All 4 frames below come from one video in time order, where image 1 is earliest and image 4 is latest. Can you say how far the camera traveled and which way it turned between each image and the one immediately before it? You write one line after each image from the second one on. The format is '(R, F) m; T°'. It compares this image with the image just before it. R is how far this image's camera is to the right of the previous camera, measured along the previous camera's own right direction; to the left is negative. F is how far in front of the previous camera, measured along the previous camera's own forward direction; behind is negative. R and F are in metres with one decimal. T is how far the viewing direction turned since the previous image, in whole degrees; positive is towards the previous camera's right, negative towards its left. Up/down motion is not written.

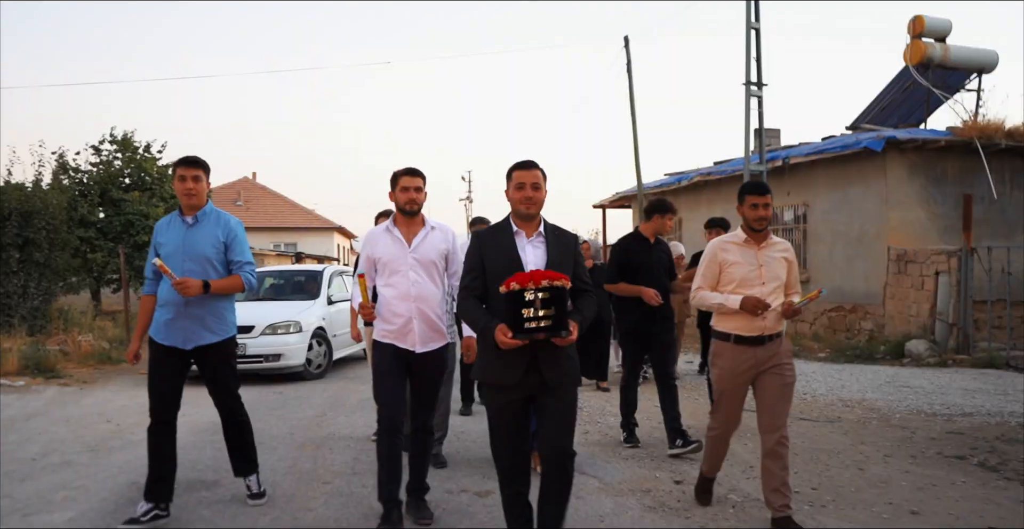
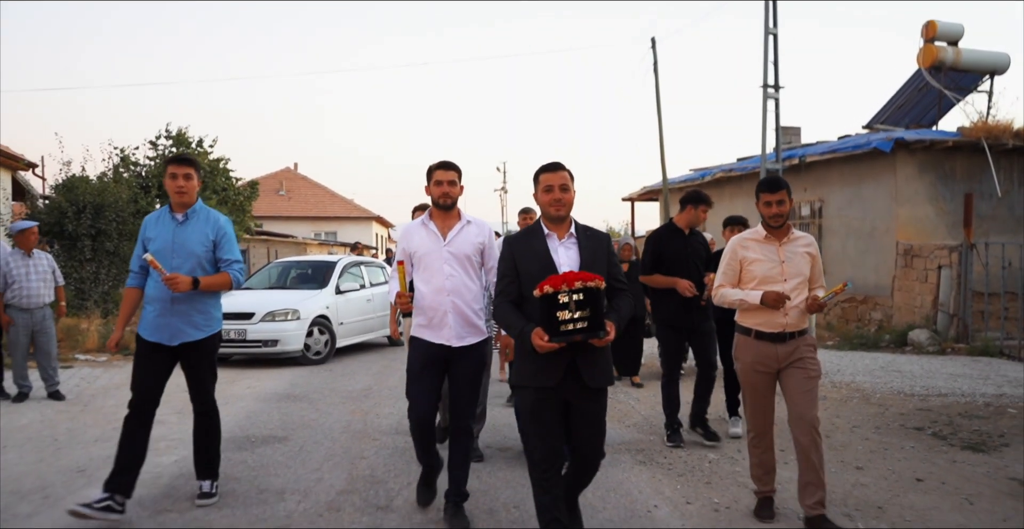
(+0.1, -1.1) m; -2°
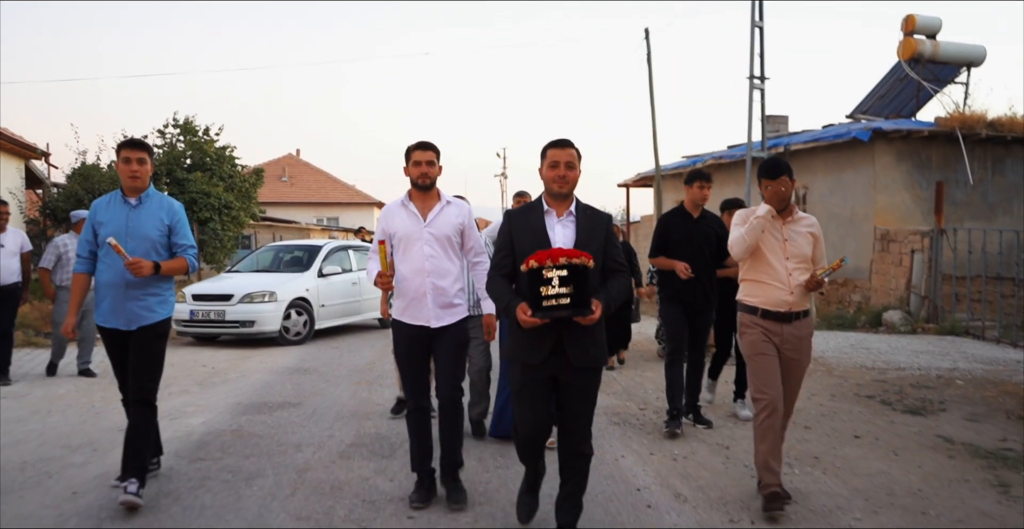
(+0.1, -0.7) m; 0°
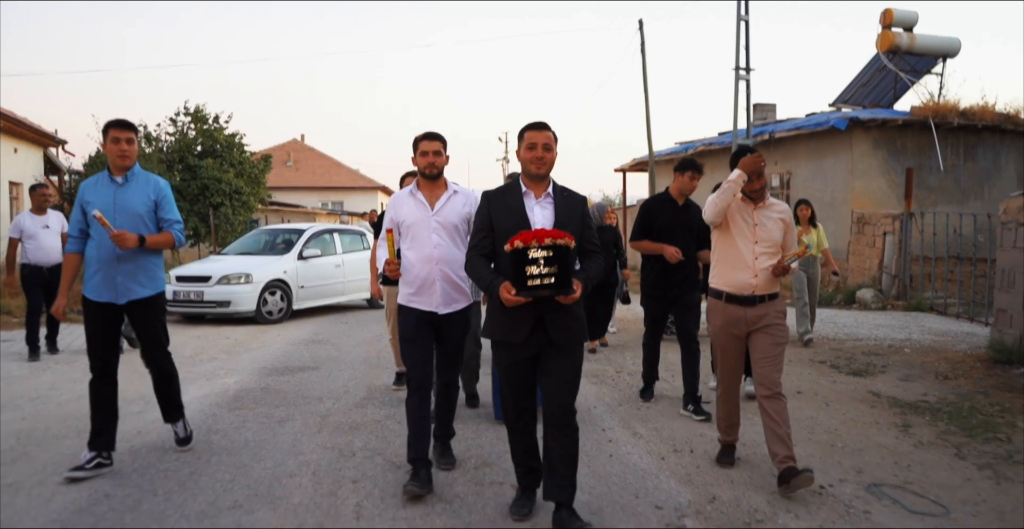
(+0.1, -1.0) m; 0°
